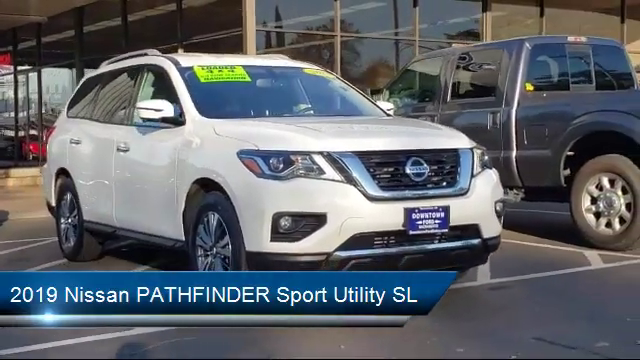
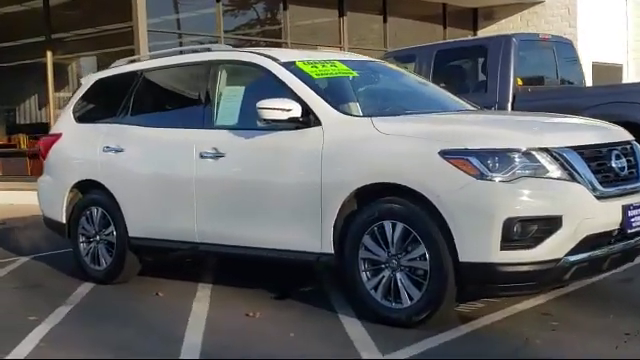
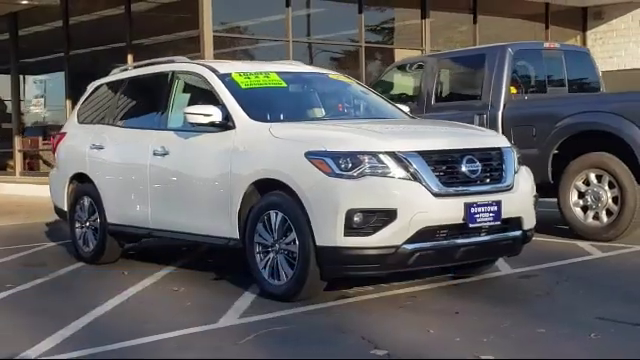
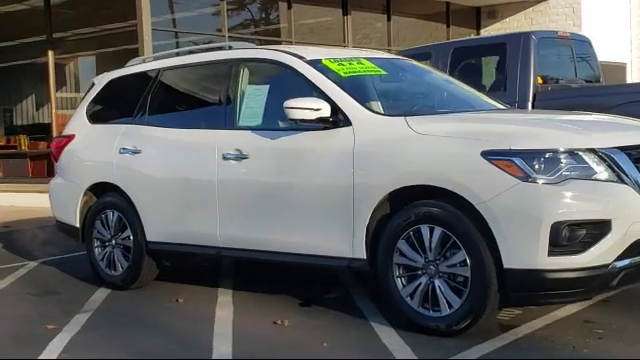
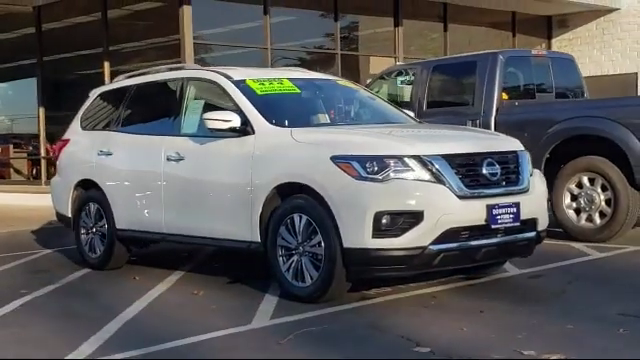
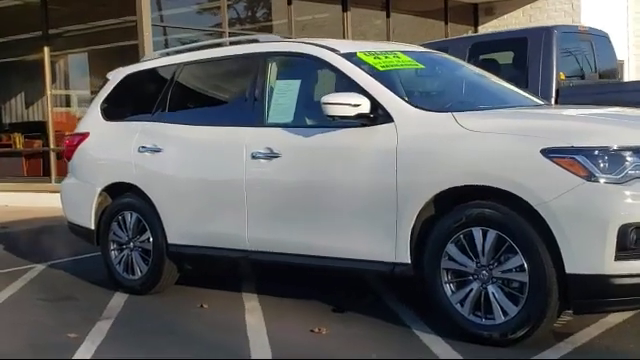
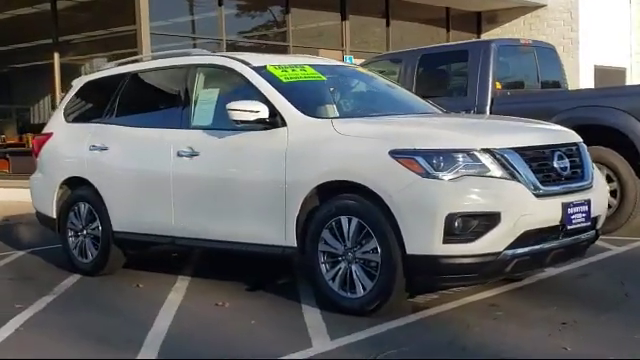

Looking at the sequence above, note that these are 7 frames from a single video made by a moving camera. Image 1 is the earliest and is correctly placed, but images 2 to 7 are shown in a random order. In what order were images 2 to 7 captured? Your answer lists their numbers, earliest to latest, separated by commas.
3, 5, 7, 2, 4, 6
